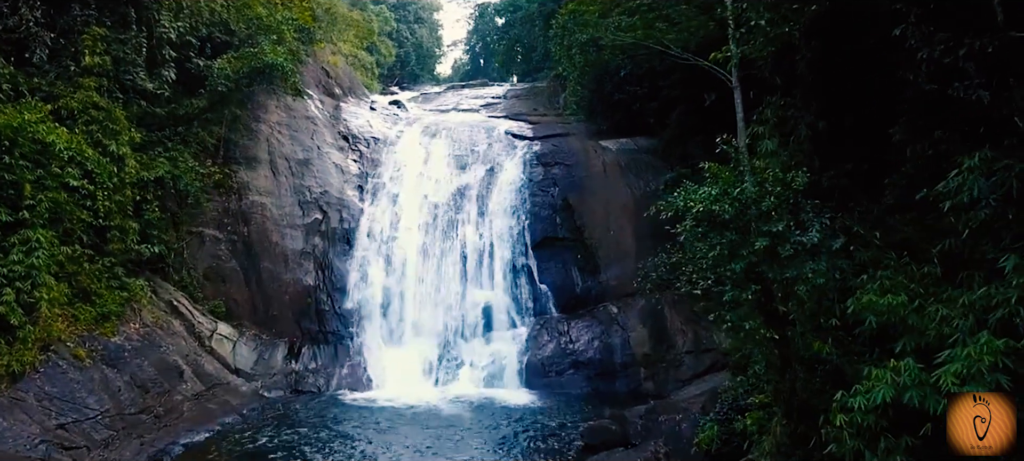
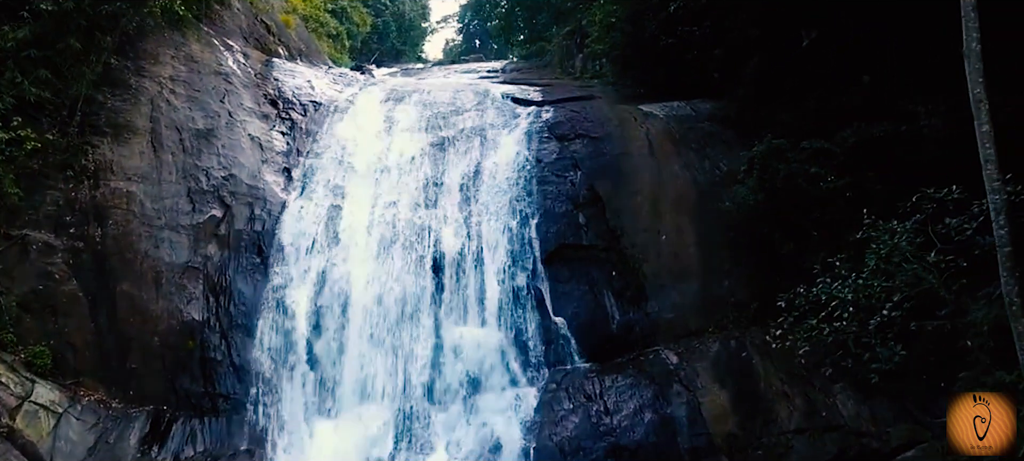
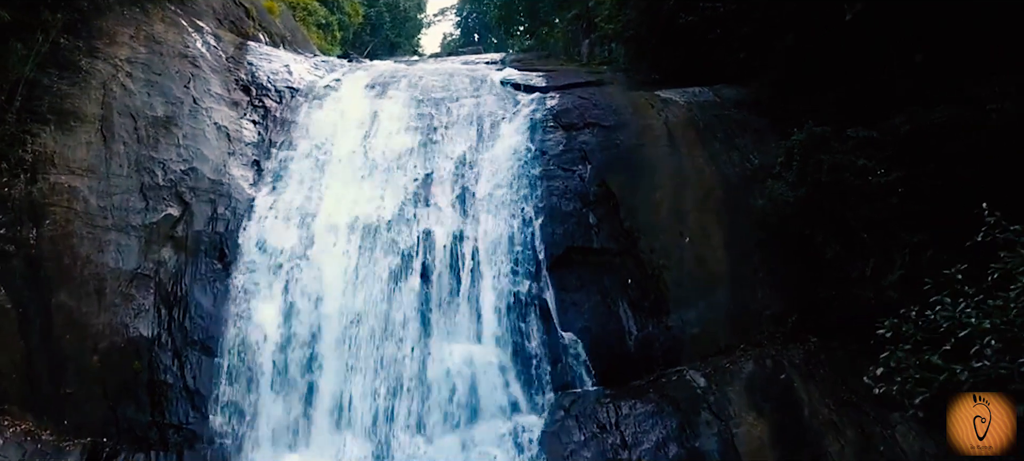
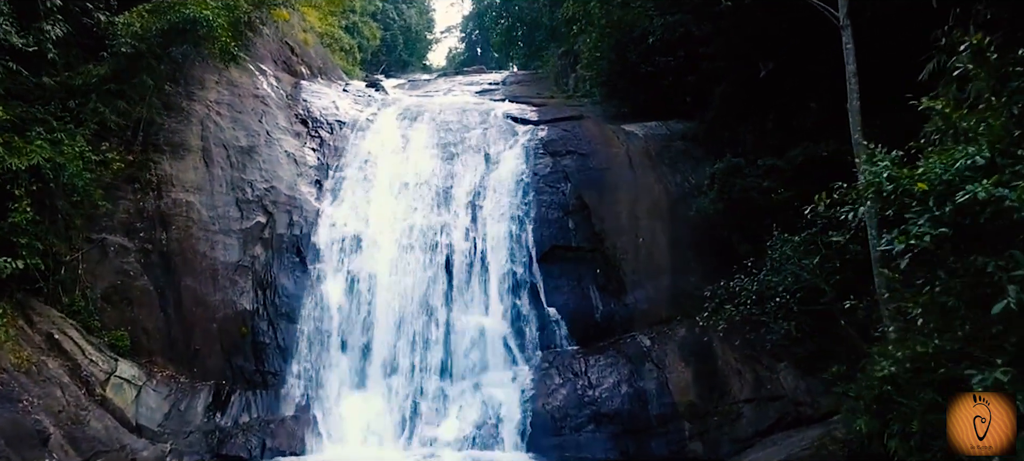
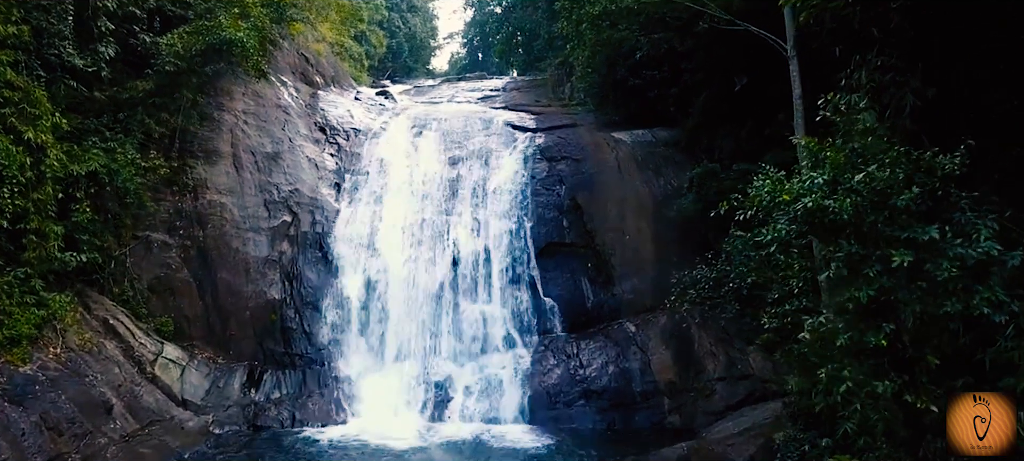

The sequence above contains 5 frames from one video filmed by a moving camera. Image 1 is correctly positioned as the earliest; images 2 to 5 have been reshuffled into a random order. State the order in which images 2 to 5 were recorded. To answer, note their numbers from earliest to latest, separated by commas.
5, 4, 2, 3
